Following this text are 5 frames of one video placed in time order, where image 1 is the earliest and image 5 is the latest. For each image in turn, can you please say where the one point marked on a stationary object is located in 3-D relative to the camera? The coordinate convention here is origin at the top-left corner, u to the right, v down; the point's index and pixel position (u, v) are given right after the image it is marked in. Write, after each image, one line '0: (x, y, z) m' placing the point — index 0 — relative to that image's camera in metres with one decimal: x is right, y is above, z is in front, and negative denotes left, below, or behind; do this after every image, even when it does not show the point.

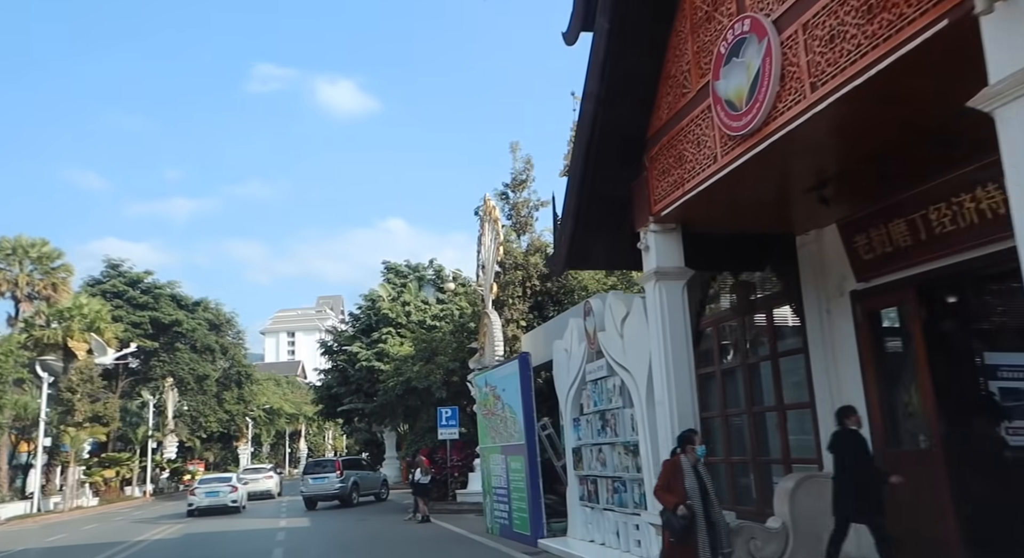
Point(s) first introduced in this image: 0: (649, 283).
0: (+1.5, 0.0, +8.6) m
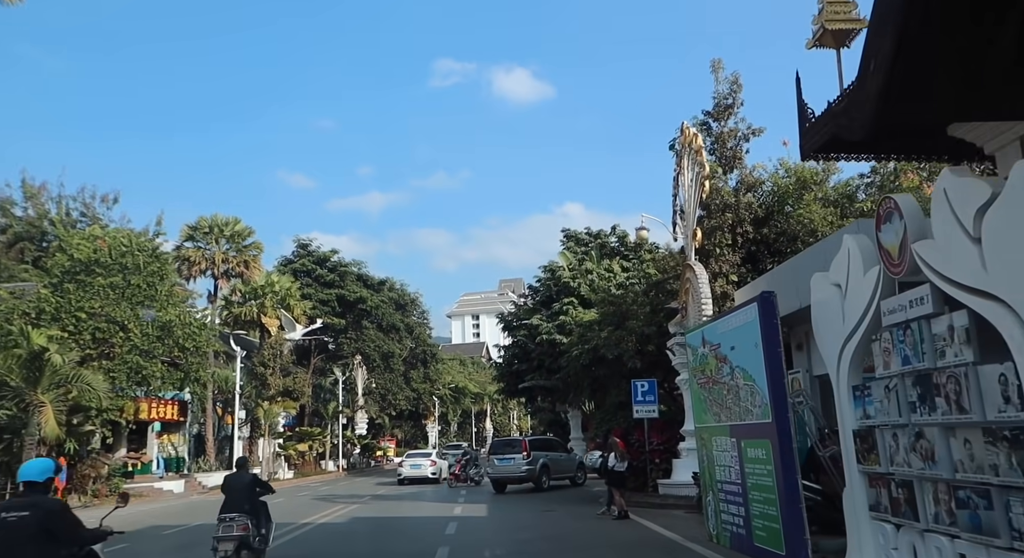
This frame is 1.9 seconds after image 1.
0: (+3.2, +0.9, +4.5) m
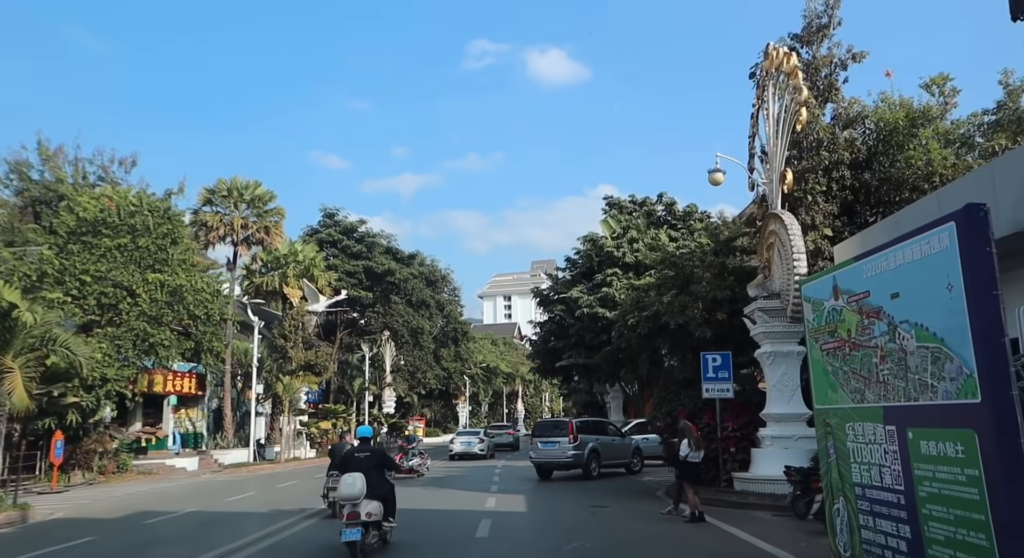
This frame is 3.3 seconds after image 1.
0: (+3.5, +1.5, +1.2) m
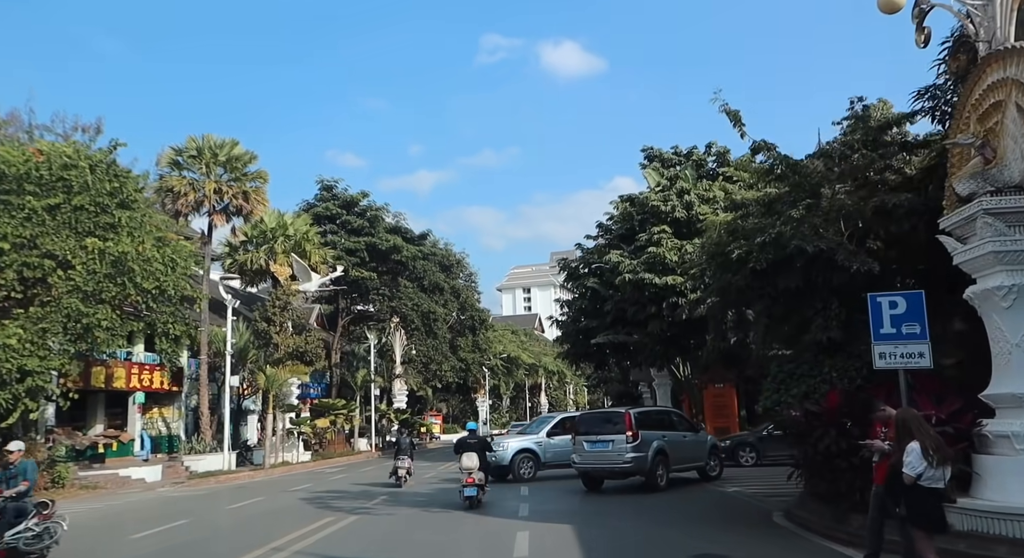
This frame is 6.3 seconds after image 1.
0: (+3.6, +2.7, -5.3) m
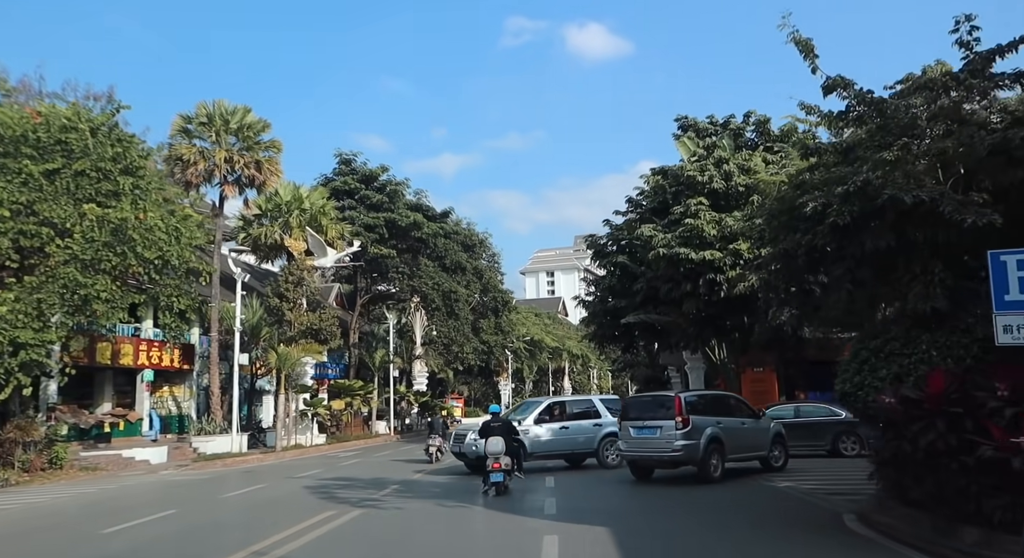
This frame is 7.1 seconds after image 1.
0: (+3.5, +2.9, -7.4) m
